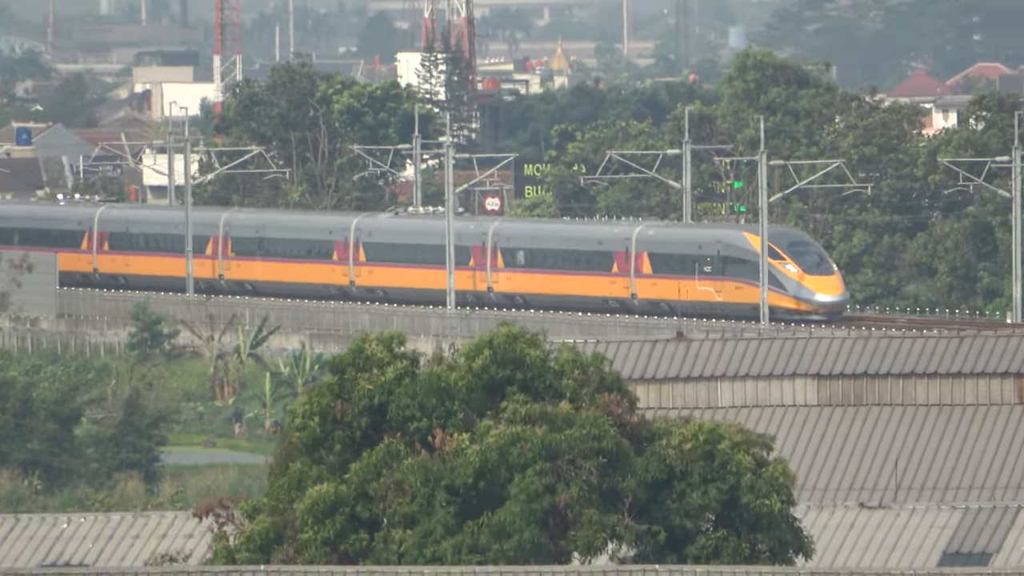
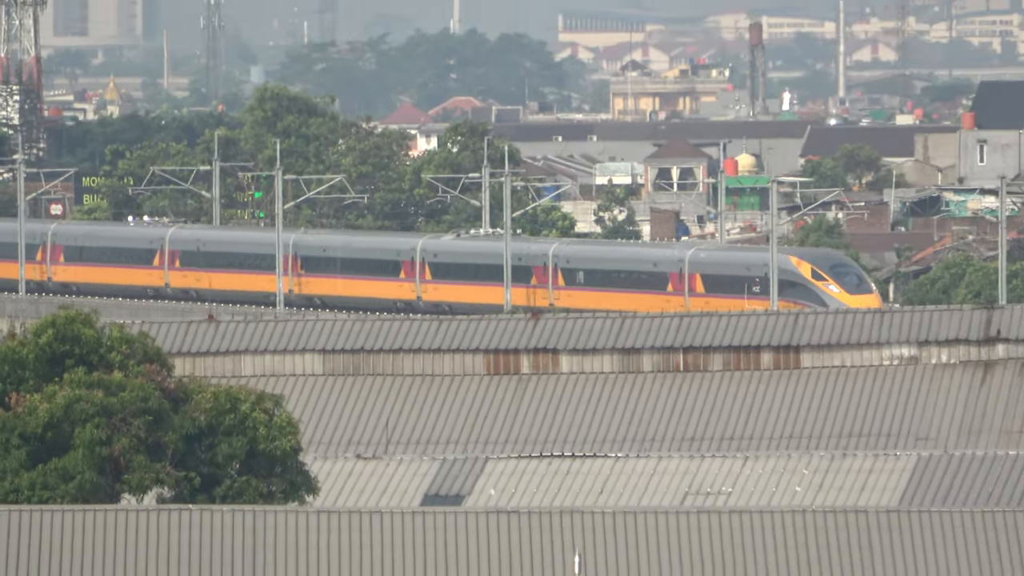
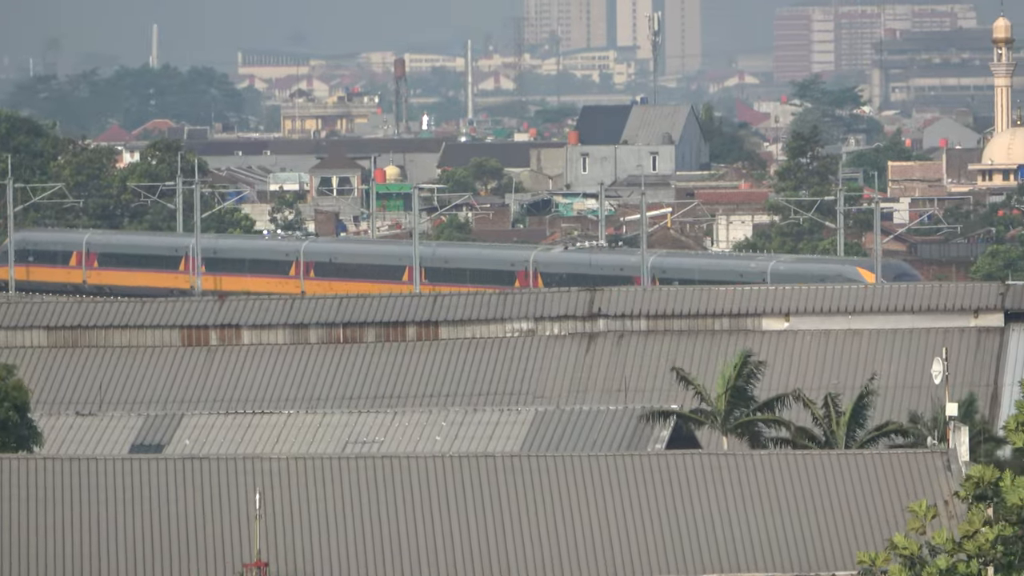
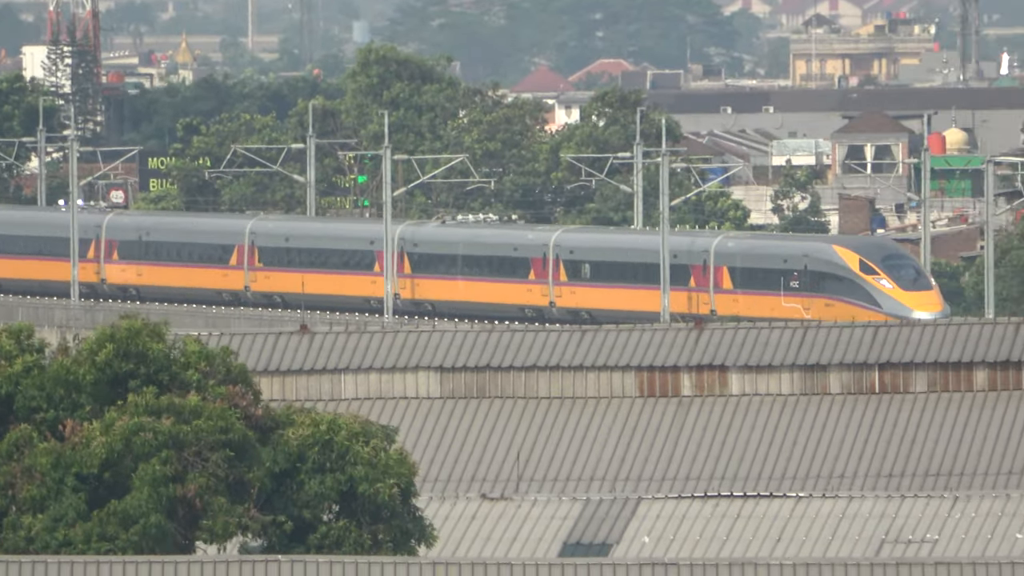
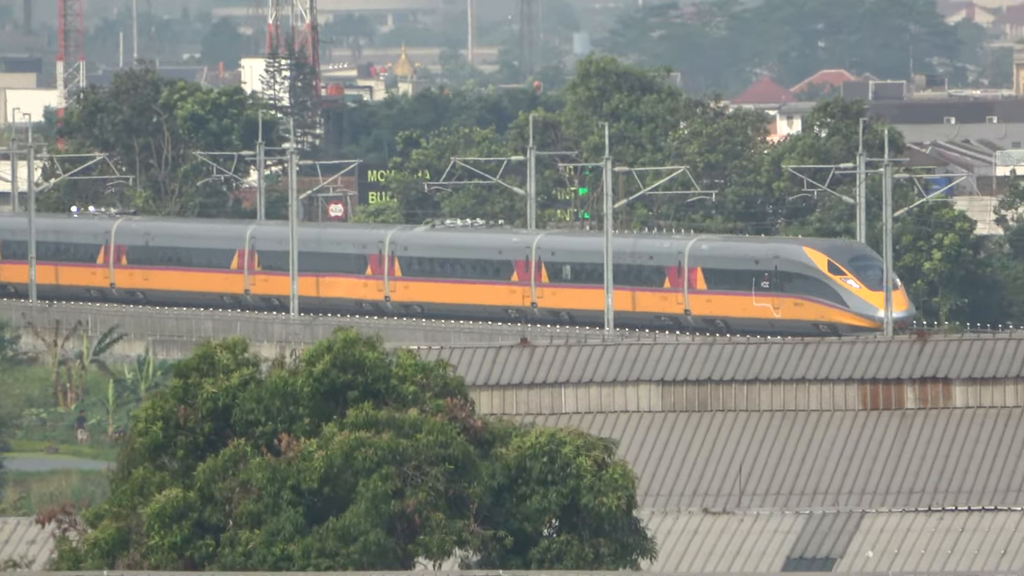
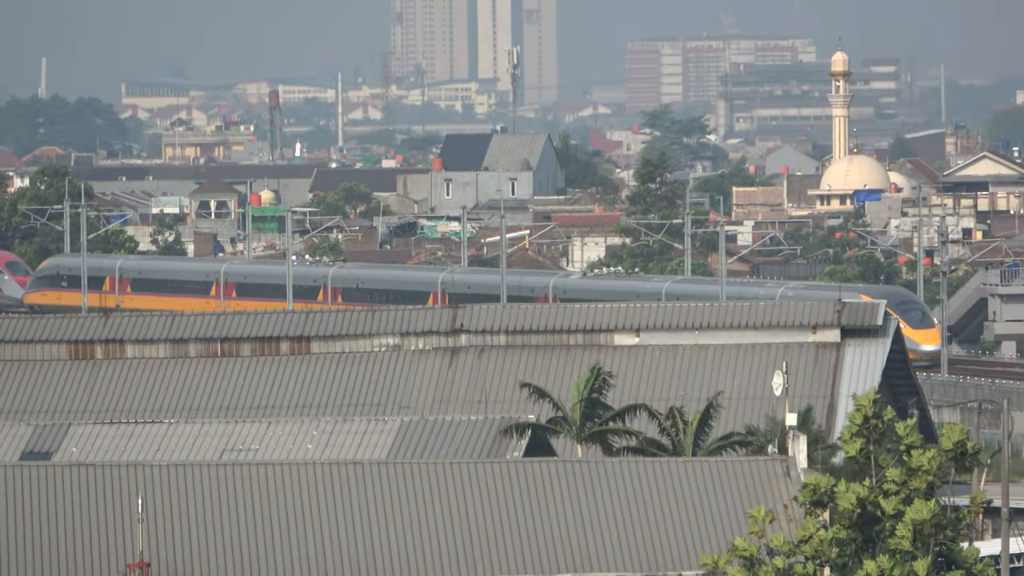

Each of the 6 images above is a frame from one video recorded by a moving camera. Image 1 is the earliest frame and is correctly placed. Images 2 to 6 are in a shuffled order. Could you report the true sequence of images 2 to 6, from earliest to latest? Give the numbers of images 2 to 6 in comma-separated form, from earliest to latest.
5, 4, 2, 3, 6
